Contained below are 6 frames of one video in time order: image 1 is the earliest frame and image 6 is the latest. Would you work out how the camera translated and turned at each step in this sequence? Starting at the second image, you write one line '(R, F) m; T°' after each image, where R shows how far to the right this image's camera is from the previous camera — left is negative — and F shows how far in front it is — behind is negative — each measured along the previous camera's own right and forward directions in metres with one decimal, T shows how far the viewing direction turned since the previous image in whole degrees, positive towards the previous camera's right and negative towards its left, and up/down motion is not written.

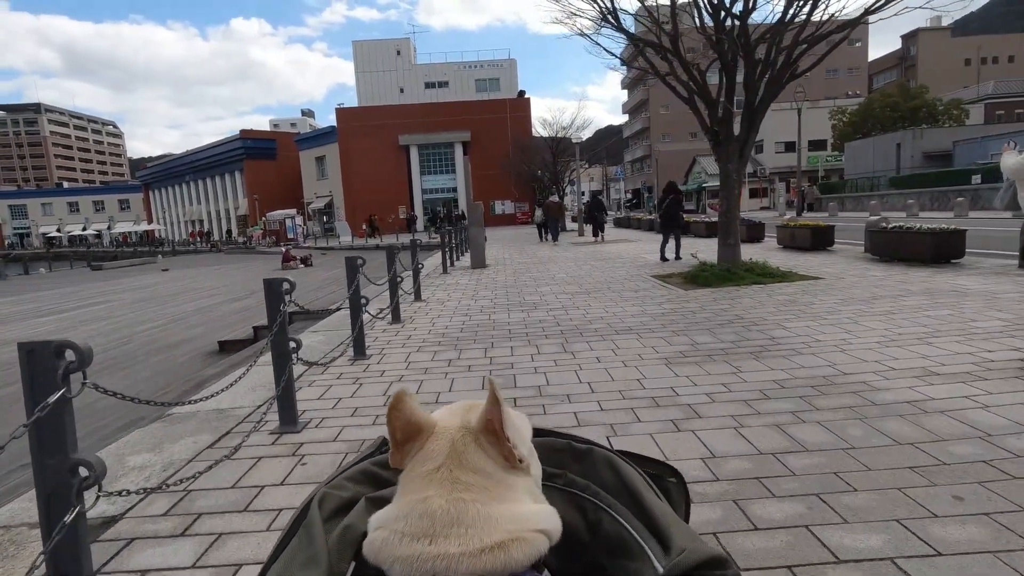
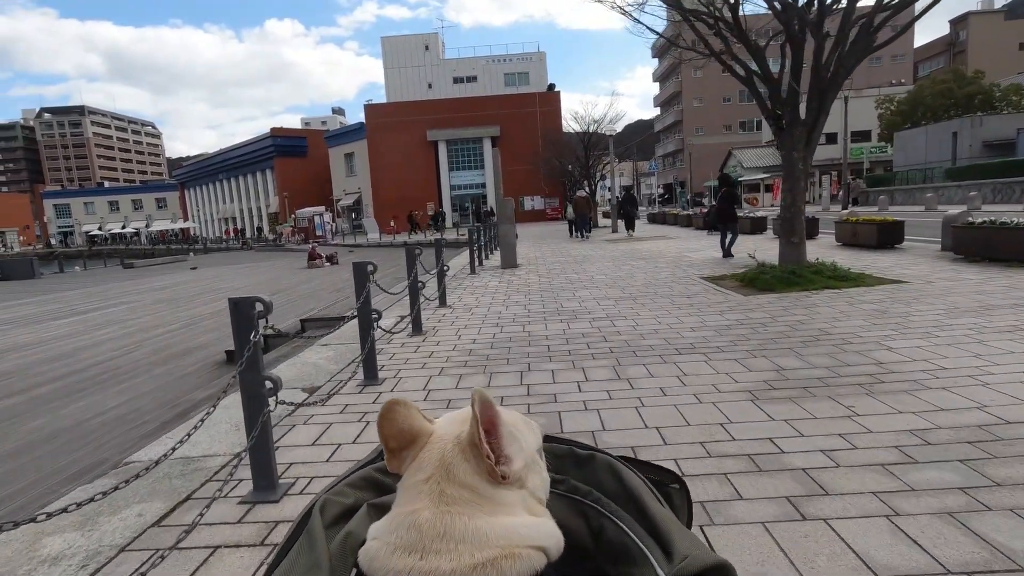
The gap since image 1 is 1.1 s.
(-0.1, +1.0) m; -3°
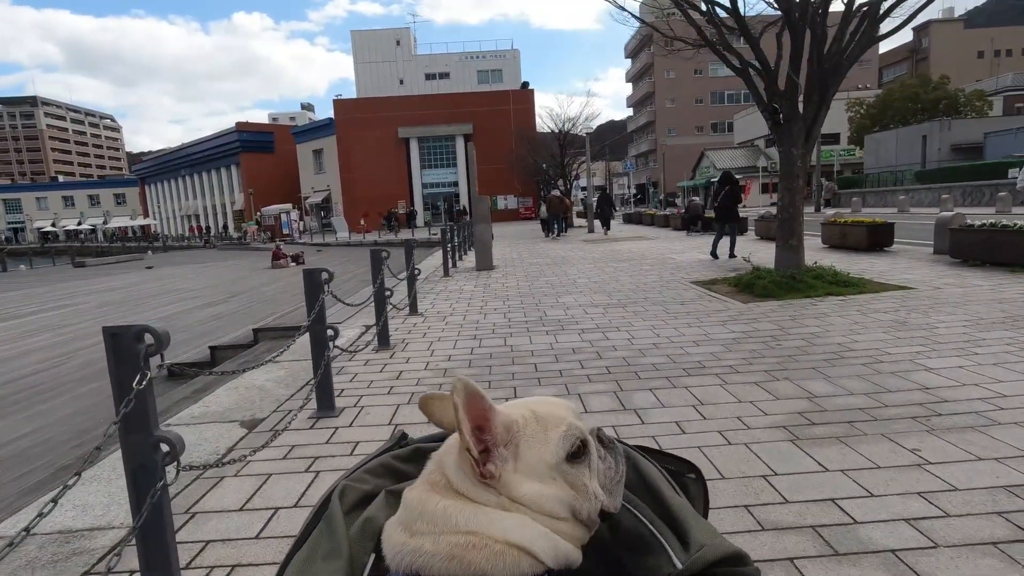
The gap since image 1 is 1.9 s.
(-0.1, +0.8) m; +3°
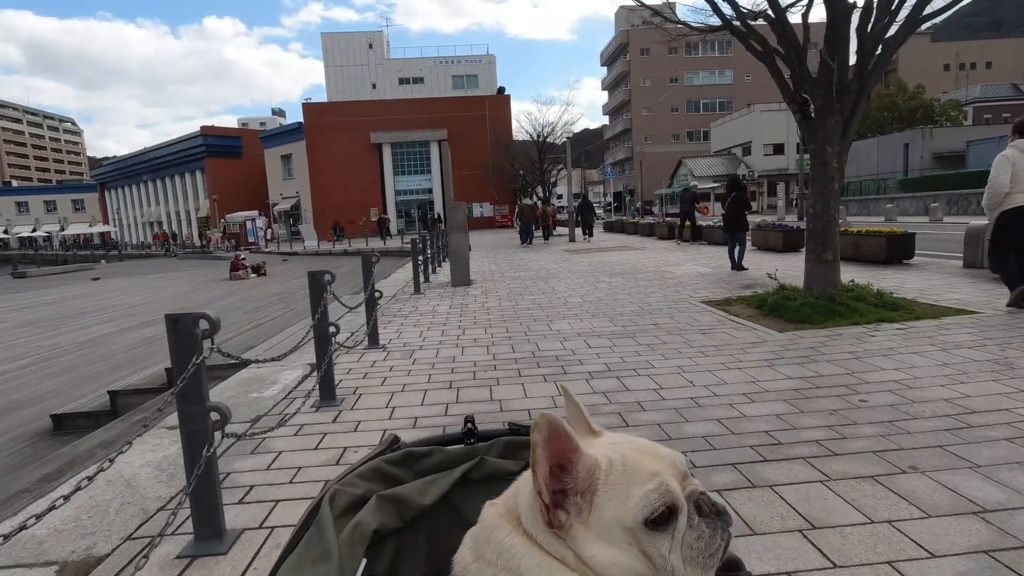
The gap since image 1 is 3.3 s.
(-0.1, +1.4) m; +2°
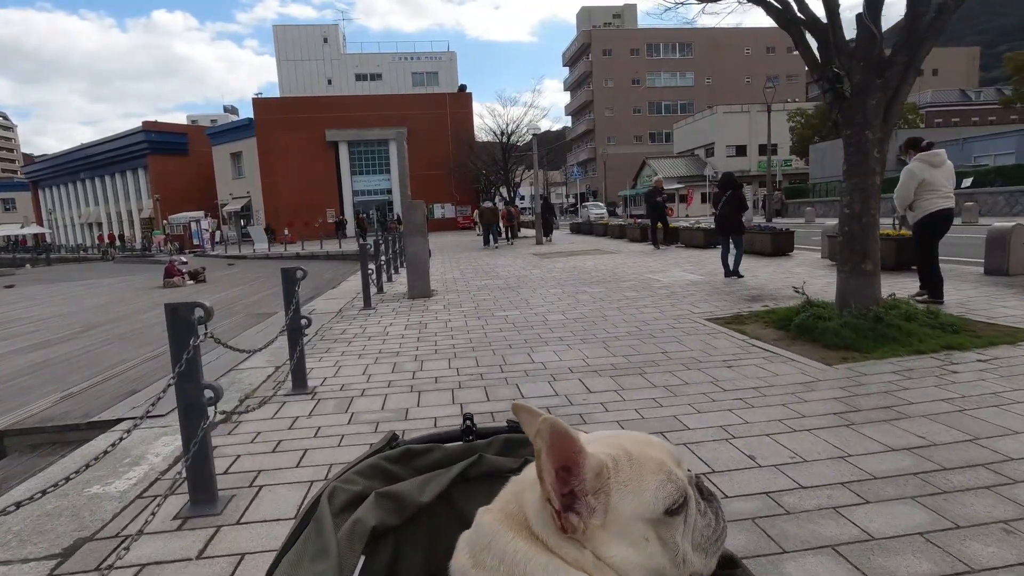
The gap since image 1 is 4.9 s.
(-0.1, +1.5) m; +4°
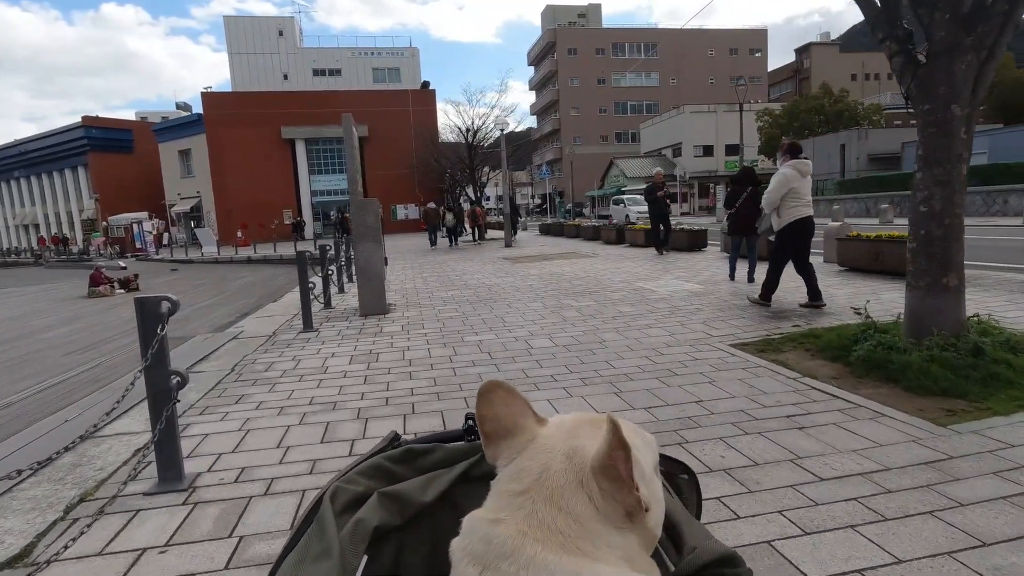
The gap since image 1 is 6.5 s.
(-0.1, +1.5) m; +3°
